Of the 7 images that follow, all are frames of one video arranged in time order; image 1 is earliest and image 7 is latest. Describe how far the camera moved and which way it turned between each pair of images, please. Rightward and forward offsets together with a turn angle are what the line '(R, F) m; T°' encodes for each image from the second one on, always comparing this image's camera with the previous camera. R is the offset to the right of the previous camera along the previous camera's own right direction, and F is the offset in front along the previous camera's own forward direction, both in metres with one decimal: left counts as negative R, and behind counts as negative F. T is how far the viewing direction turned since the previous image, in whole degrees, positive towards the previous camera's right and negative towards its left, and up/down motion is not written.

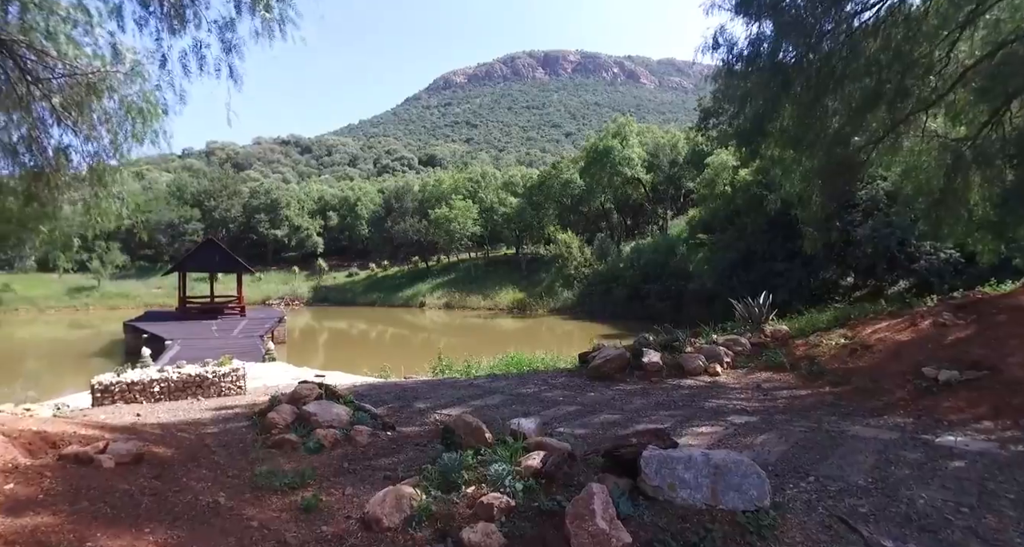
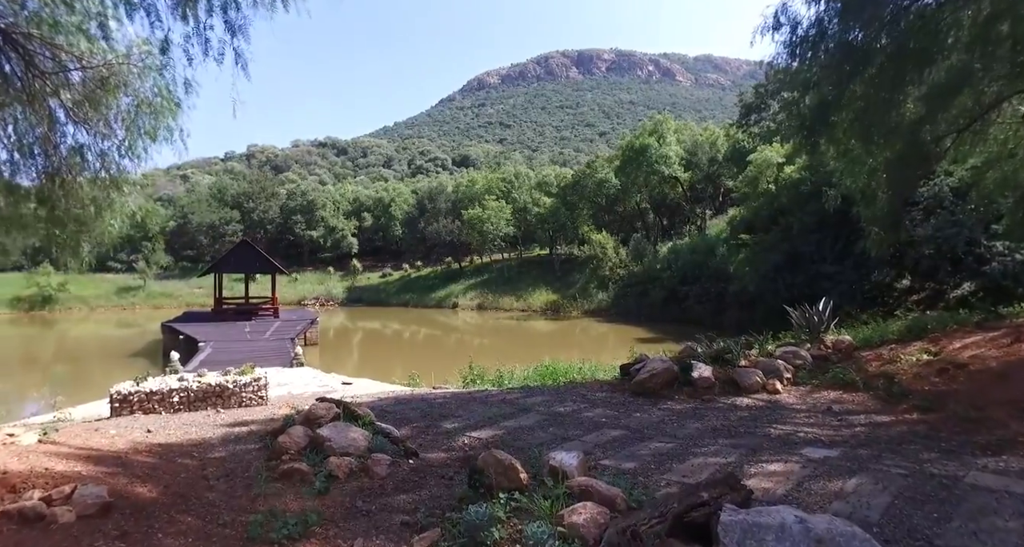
(0.0, +0.5) m; -3°
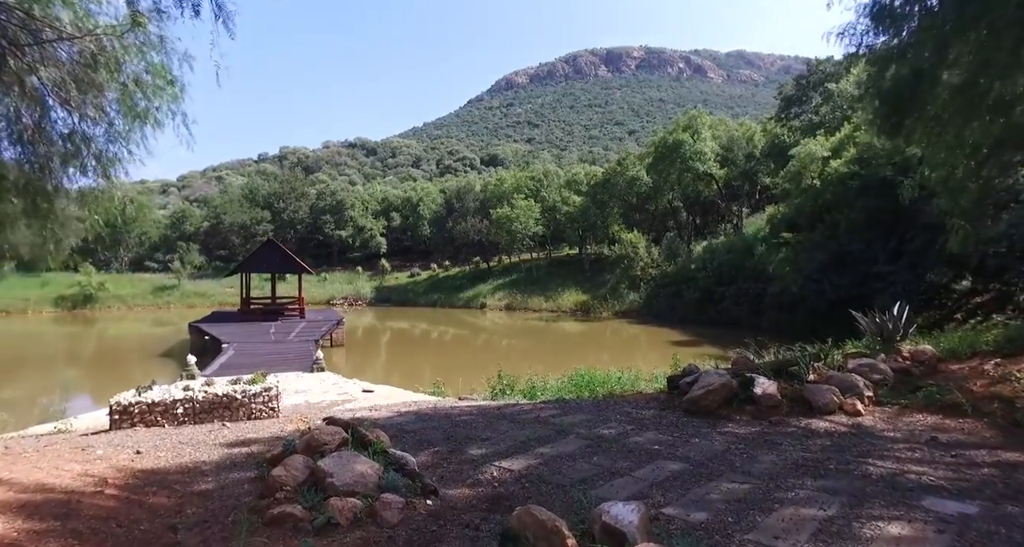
(-0.1, +0.7) m; -3°
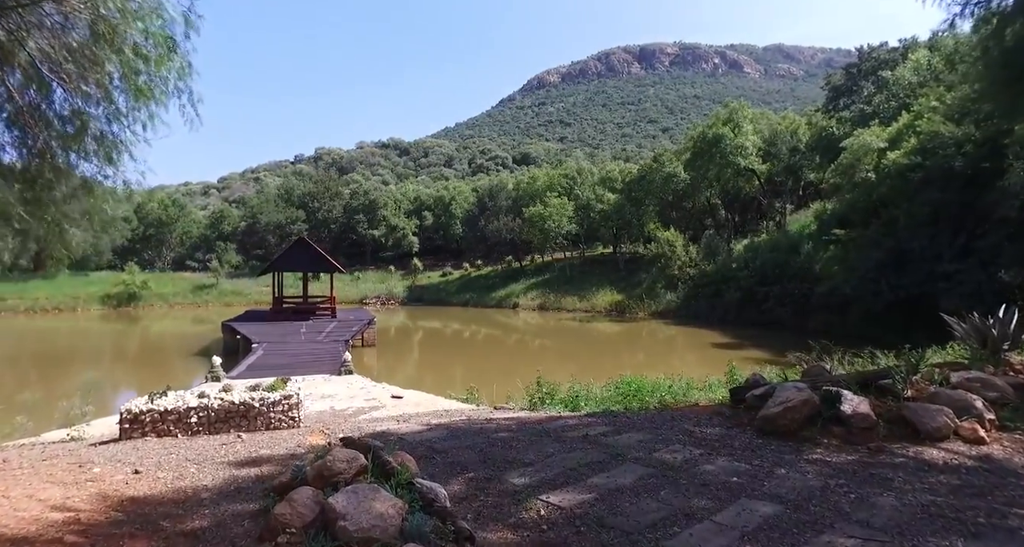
(-0.1, +0.7) m; -3°
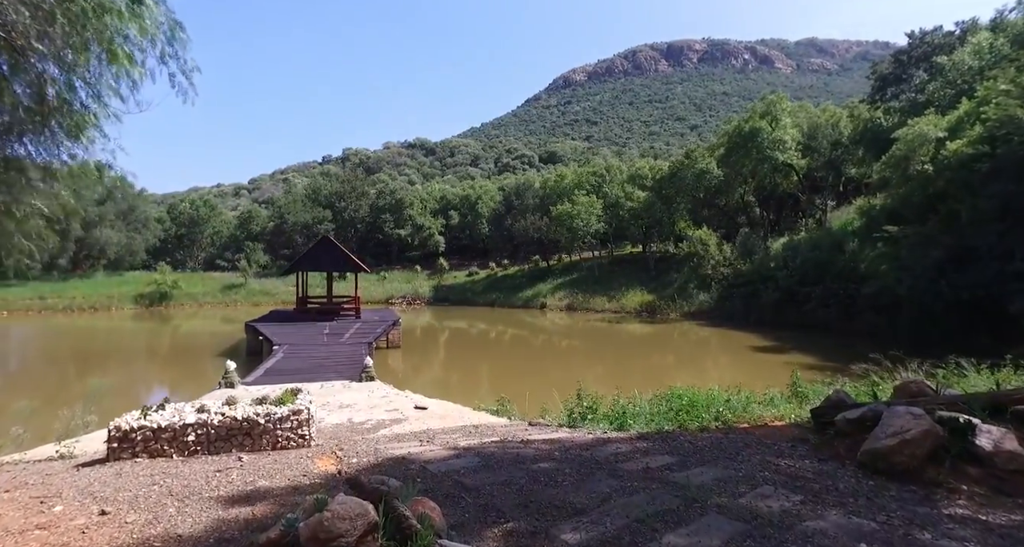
(-0.1, +0.8) m; -2°
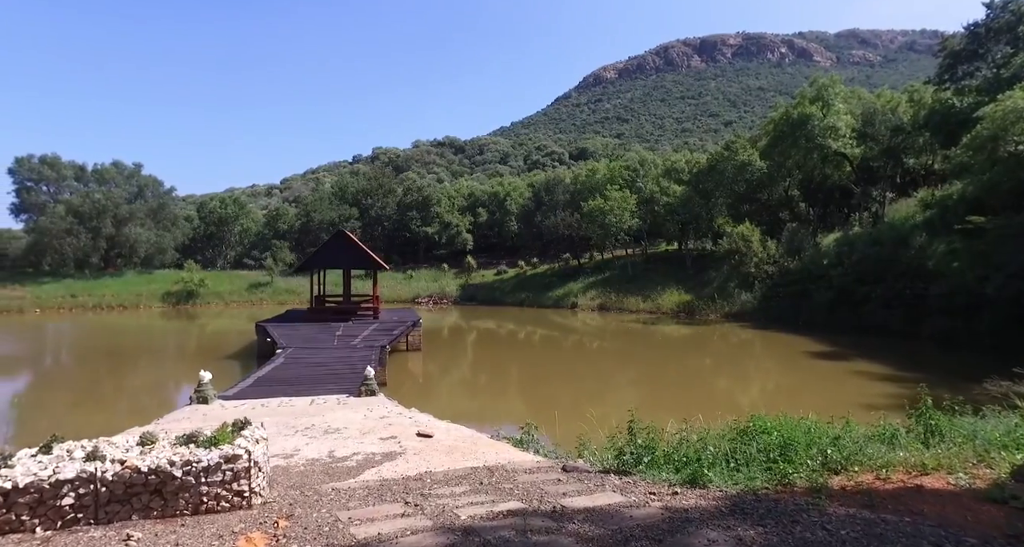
(0.0, +1.8) m; -3°
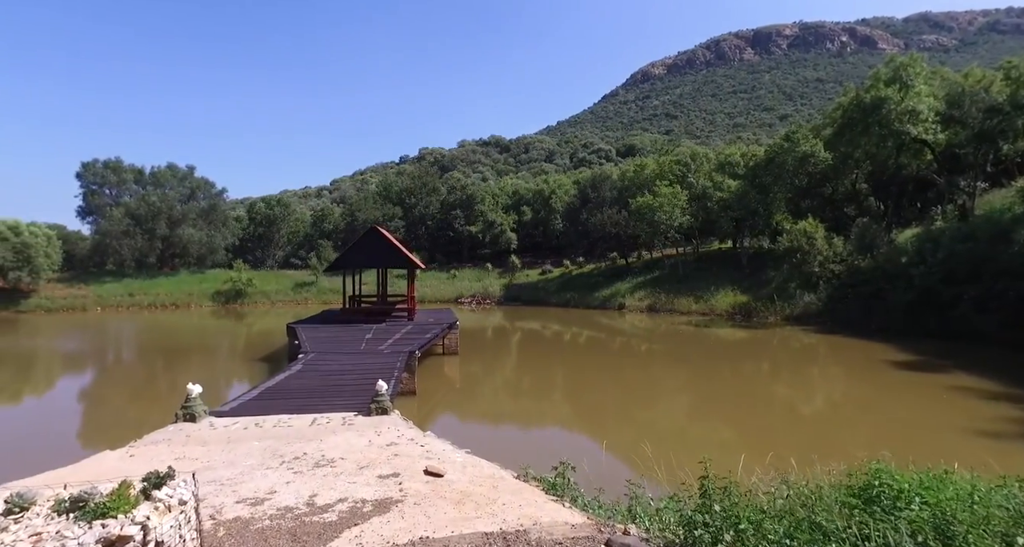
(+0.1, +1.4) m; -5°
